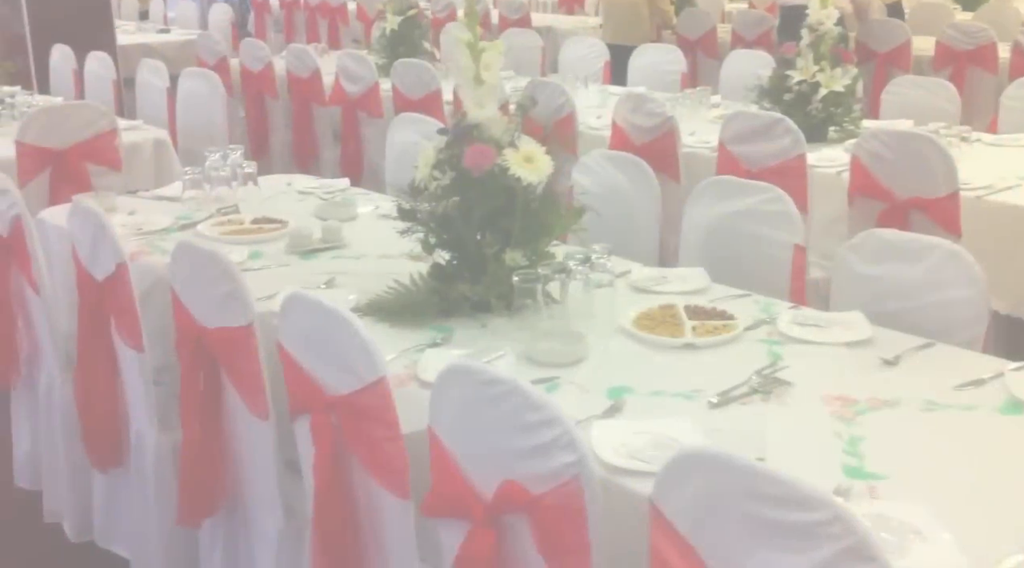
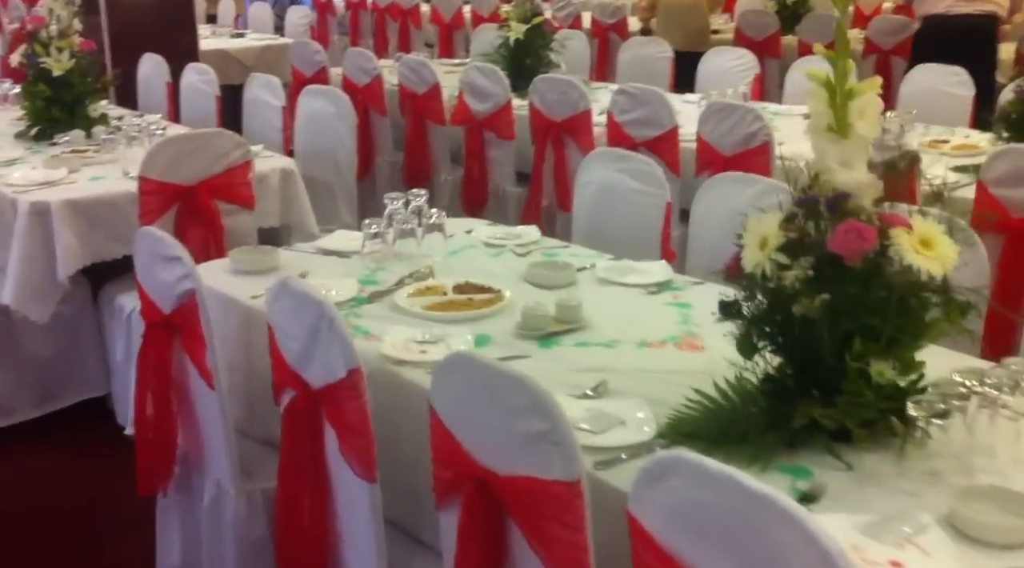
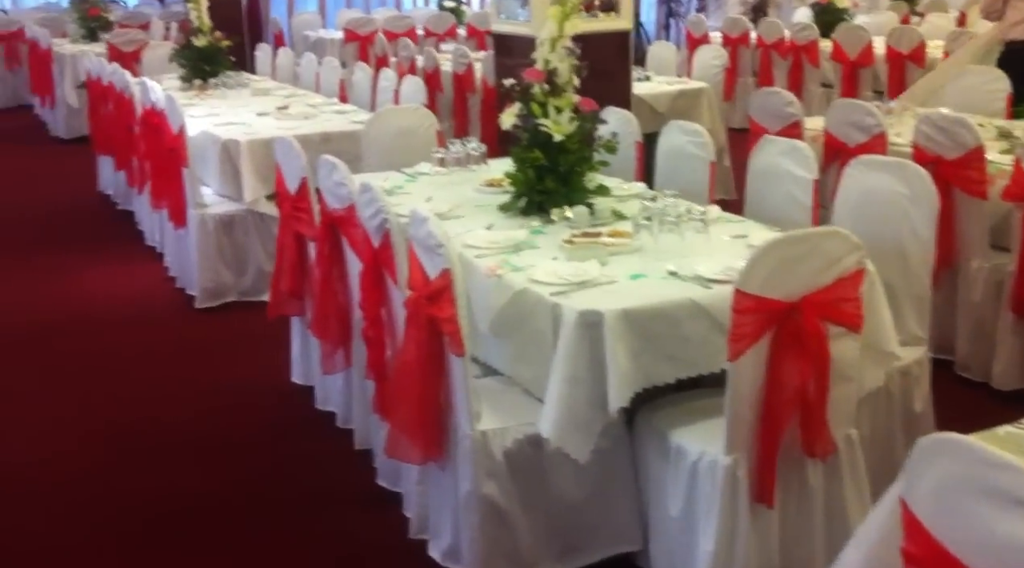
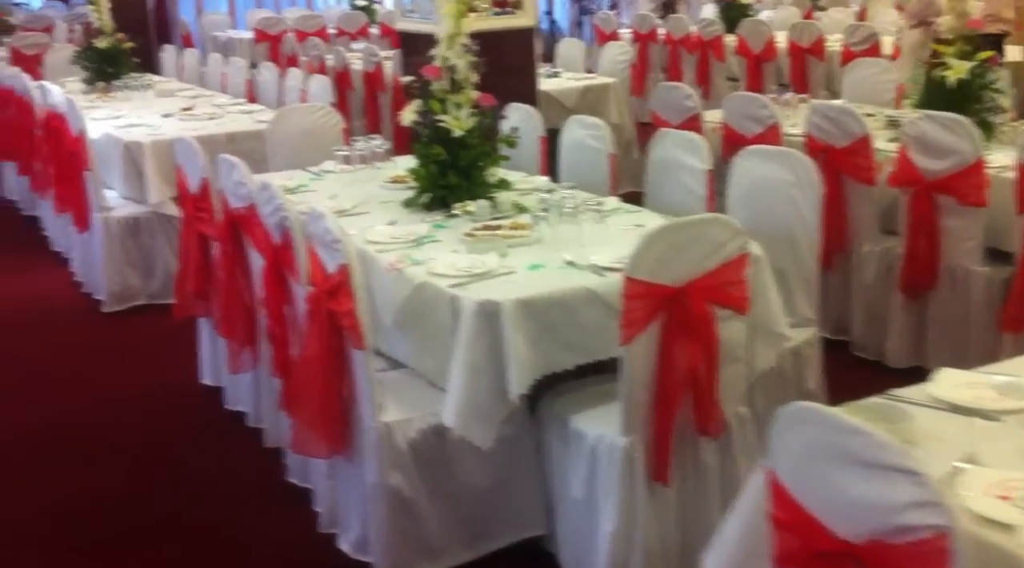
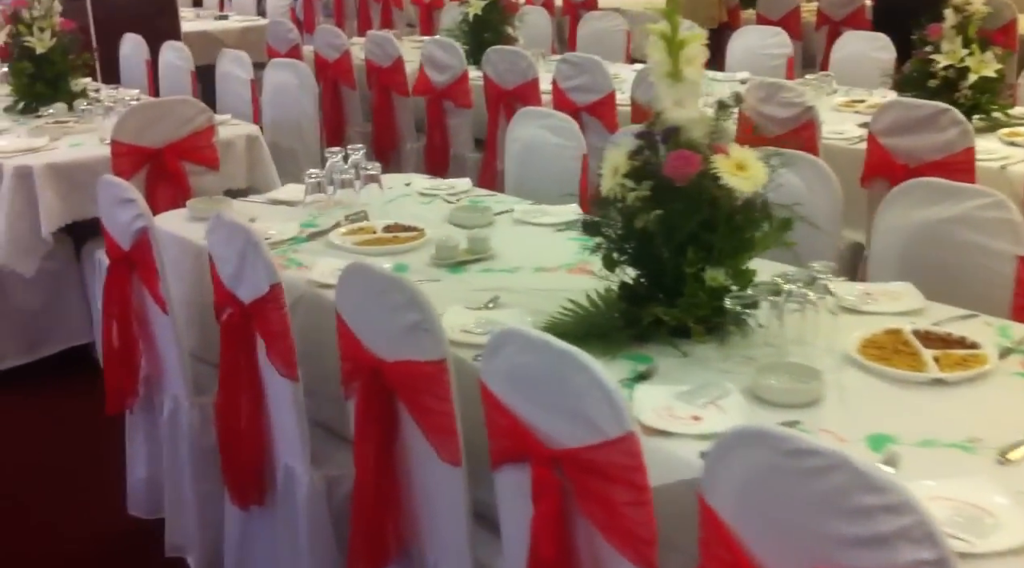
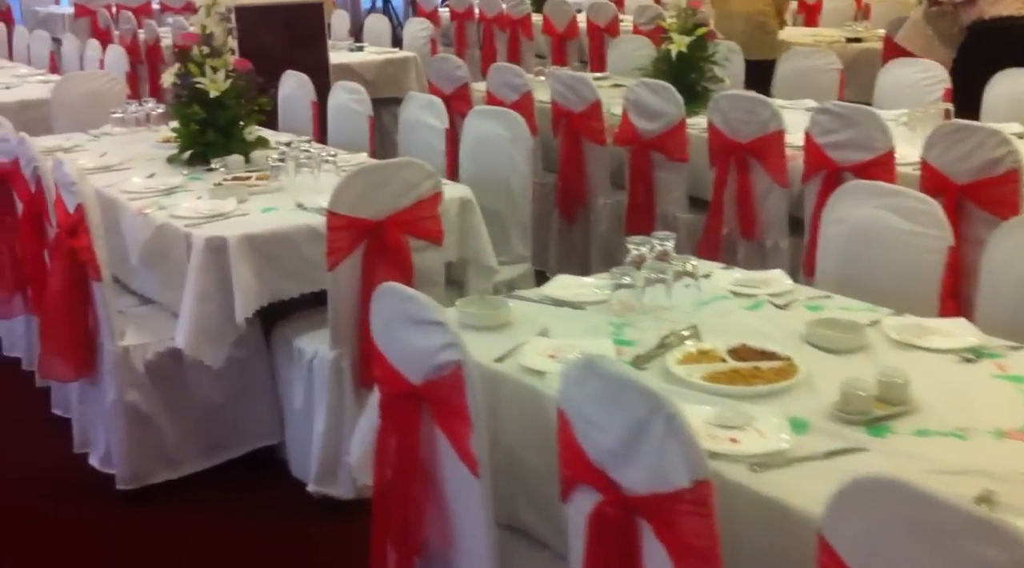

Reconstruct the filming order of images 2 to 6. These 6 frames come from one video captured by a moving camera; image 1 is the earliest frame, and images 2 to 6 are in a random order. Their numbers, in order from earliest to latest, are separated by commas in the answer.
5, 2, 6, 4, 3
